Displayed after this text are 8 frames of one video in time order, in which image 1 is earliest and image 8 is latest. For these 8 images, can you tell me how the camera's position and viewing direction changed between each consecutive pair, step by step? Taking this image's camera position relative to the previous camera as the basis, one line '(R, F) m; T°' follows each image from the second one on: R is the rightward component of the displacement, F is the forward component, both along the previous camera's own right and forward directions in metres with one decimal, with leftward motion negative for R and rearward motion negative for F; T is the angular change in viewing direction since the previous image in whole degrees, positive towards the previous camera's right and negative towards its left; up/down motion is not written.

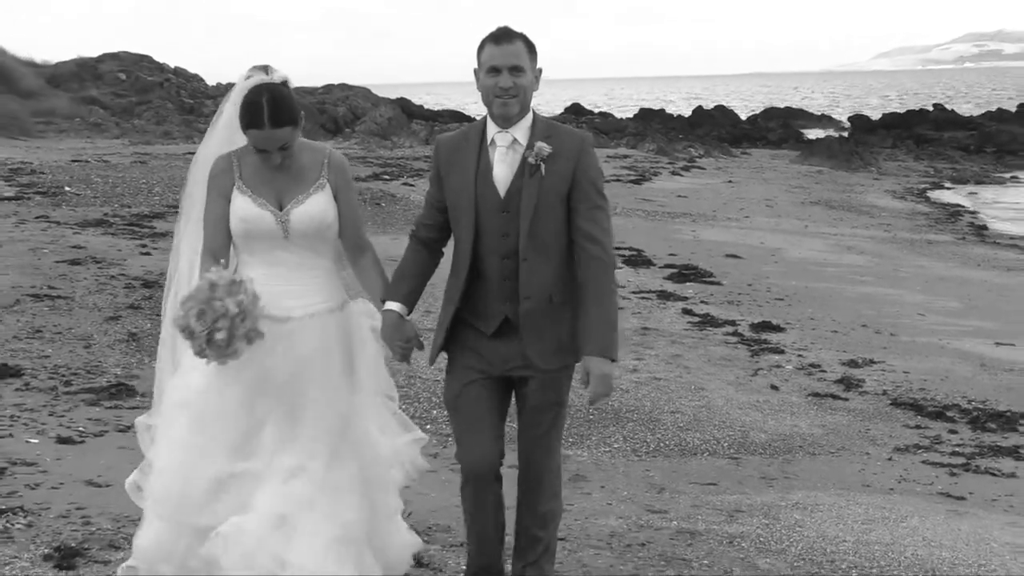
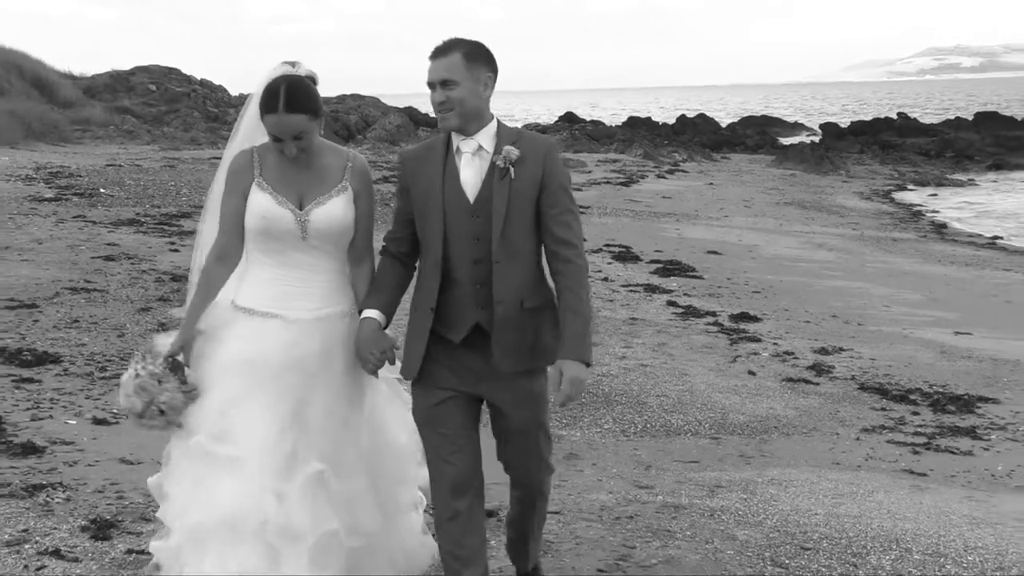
(0.0, -0.4) m; 0°
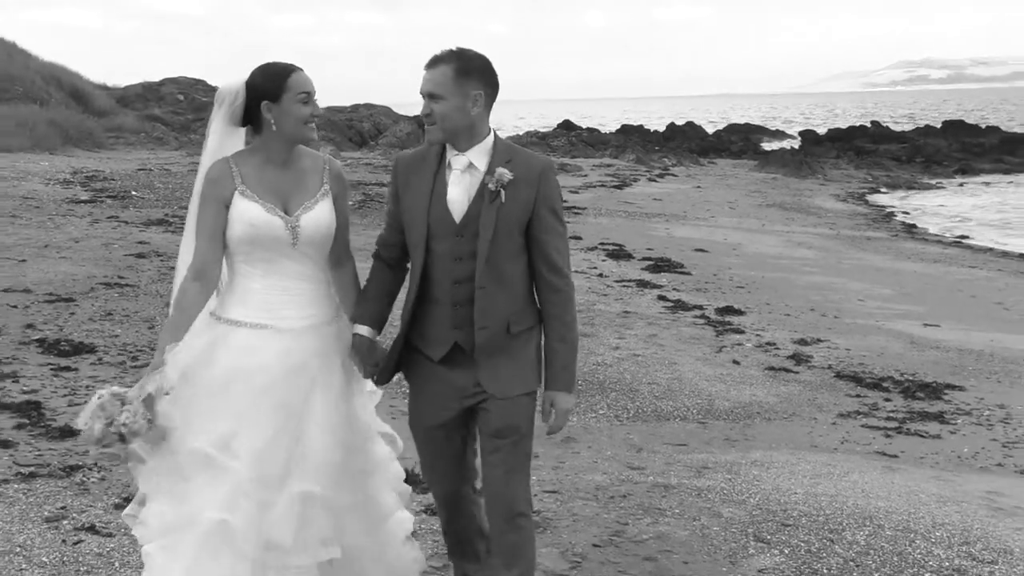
(0.0, -0.4) m; 0°
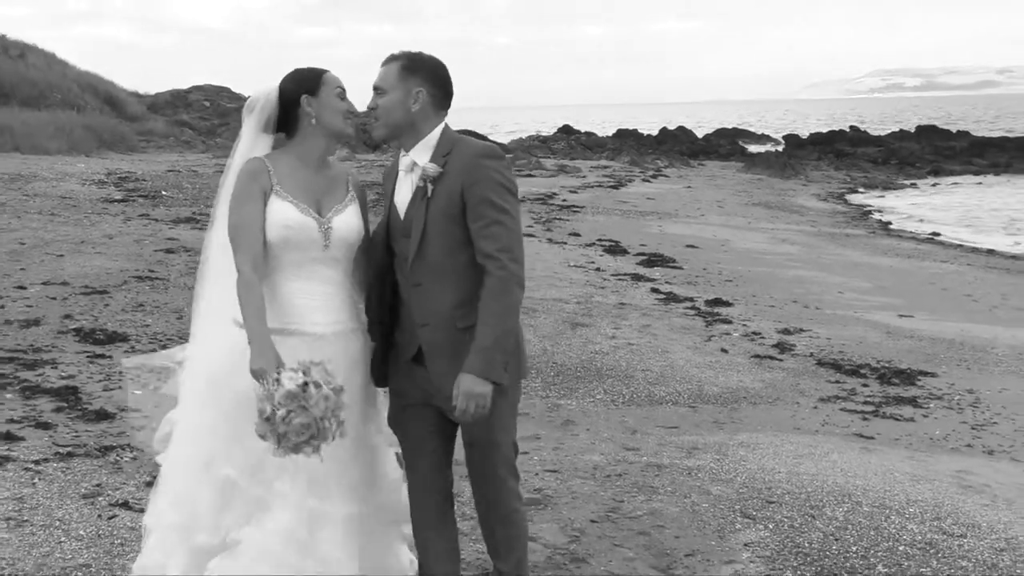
(0.0, -0.4) m; 0°
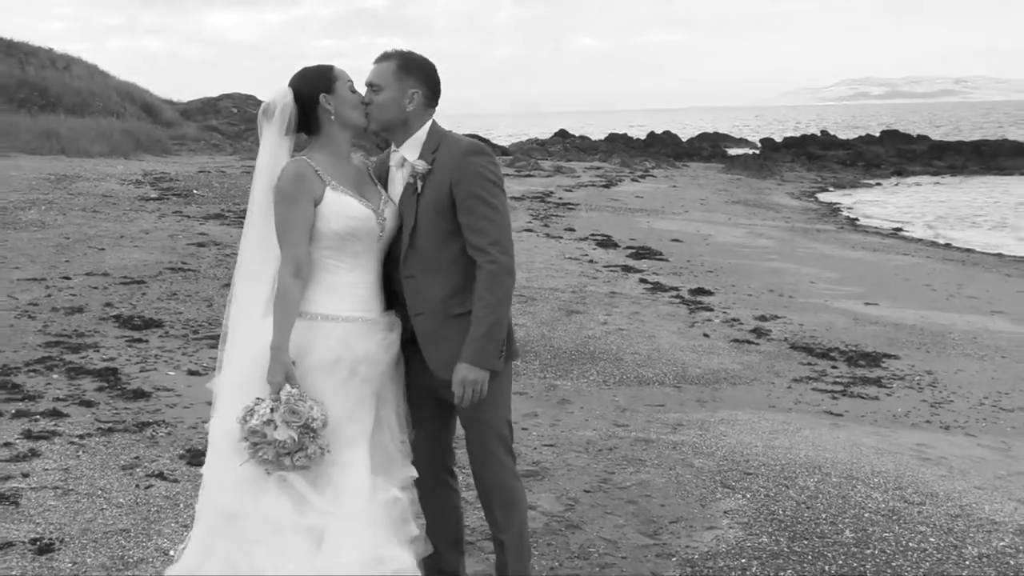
(0.0, -0.6) m; 0°
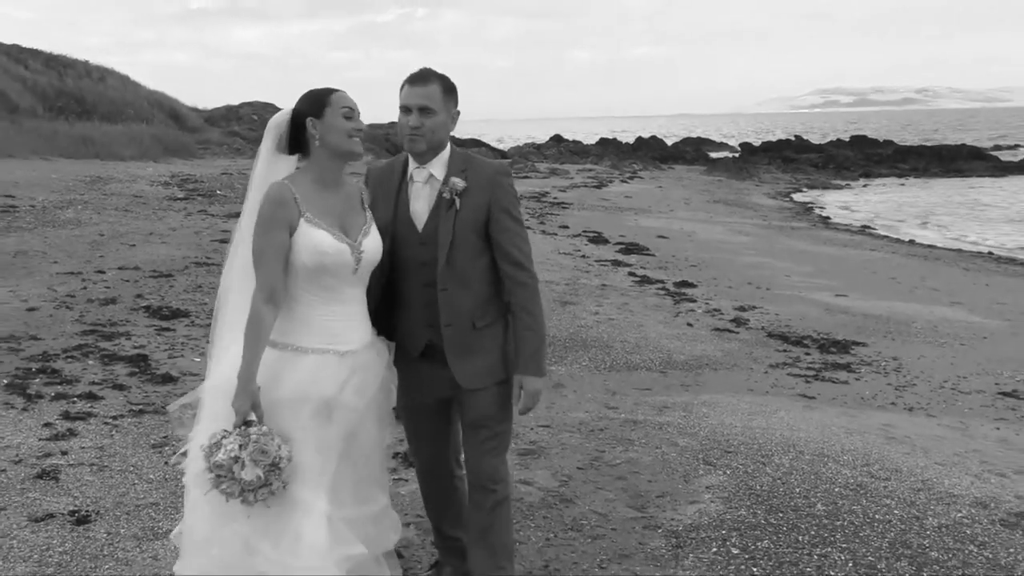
(0.0, -0.5) m; 0°
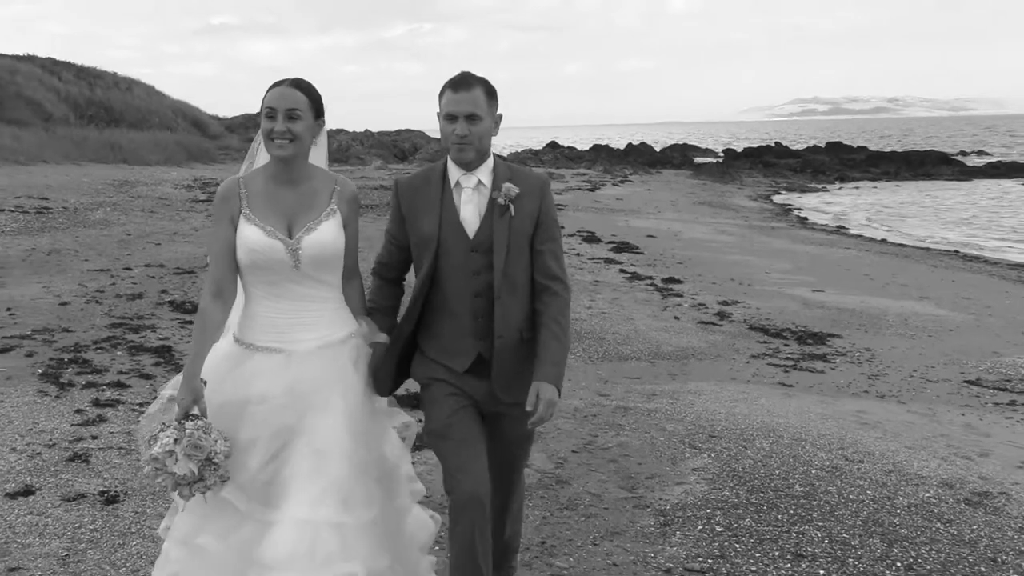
(0.0, -0.5) m; 0°
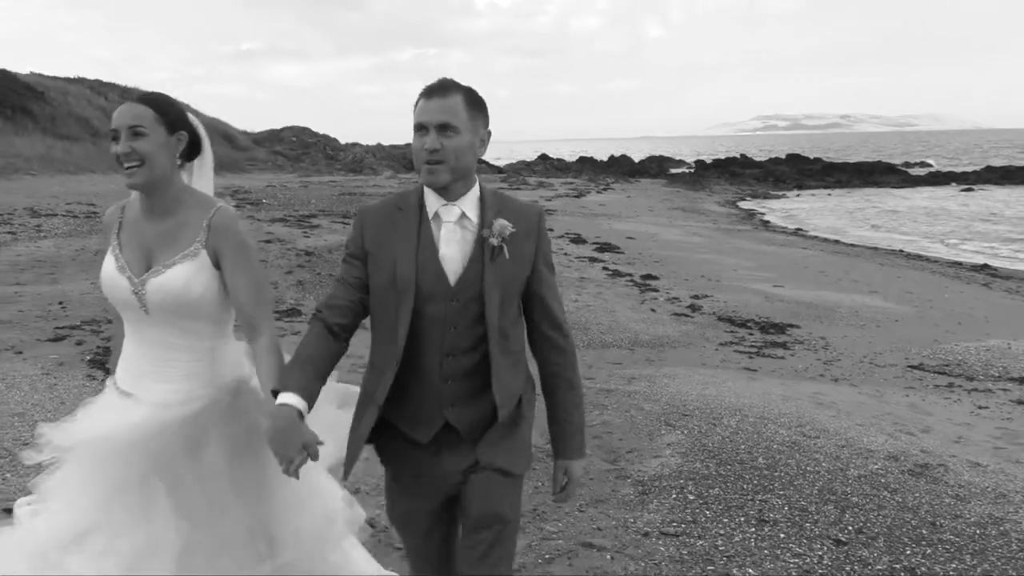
(0.0, -0.9) m; 0°
